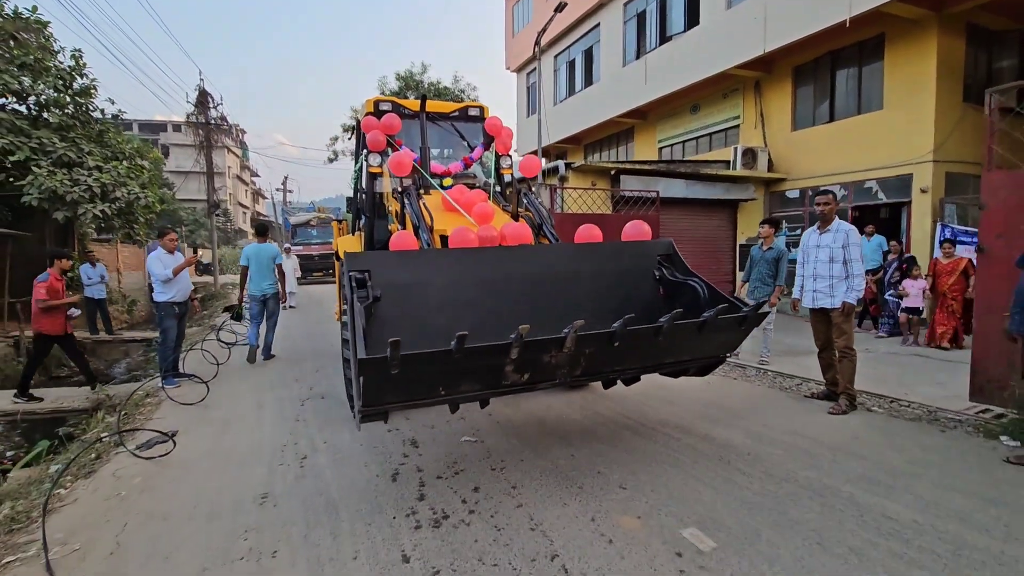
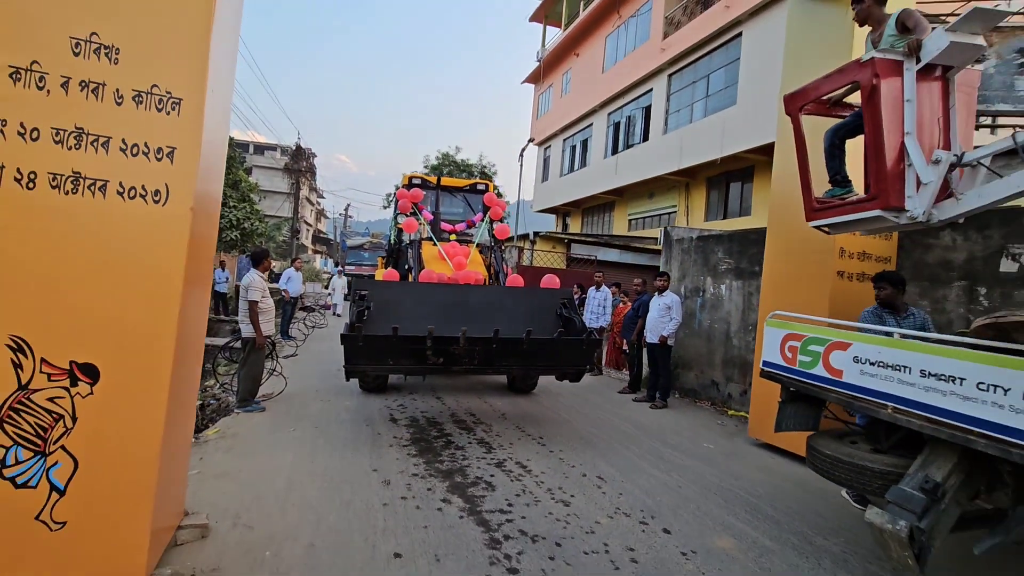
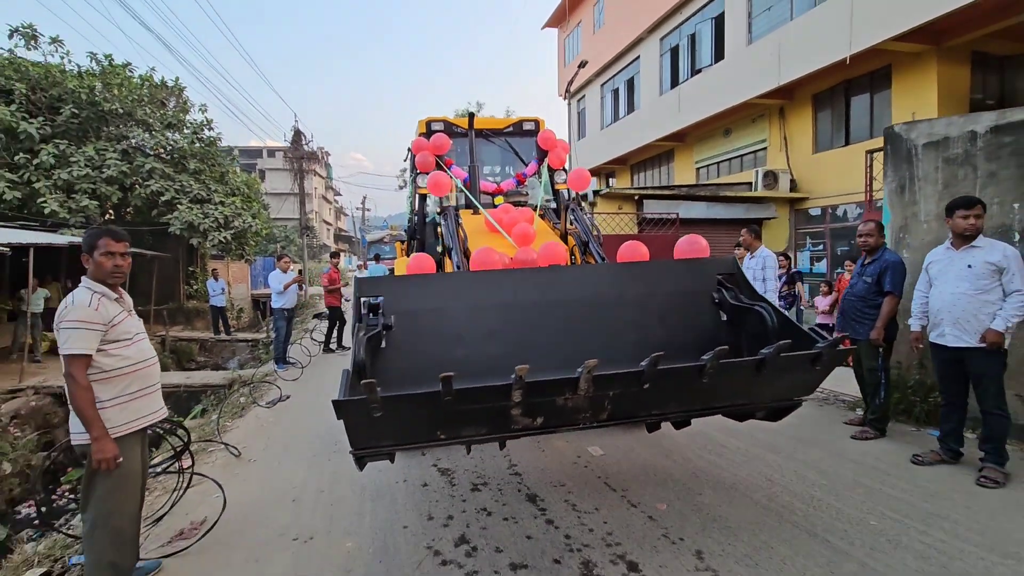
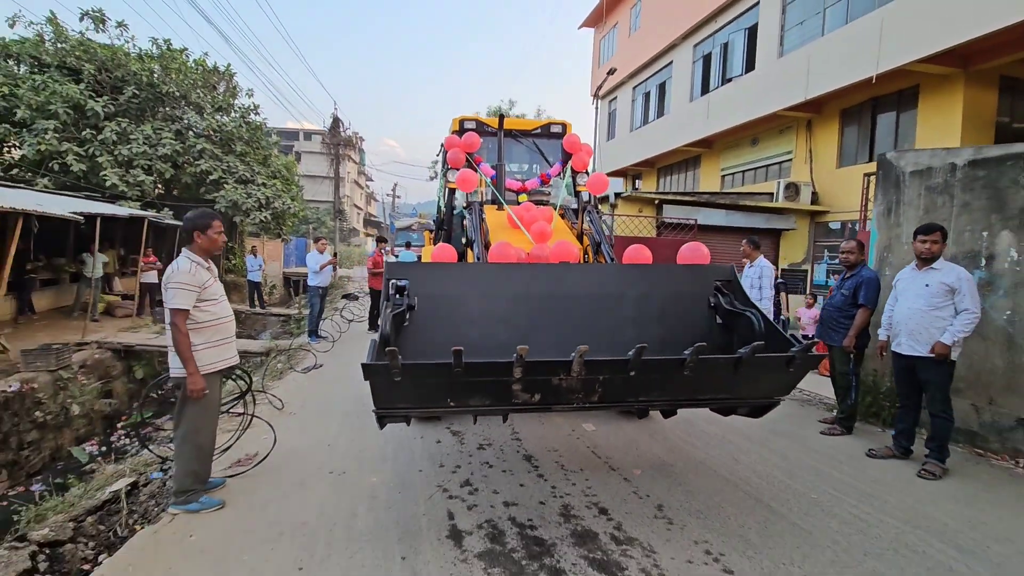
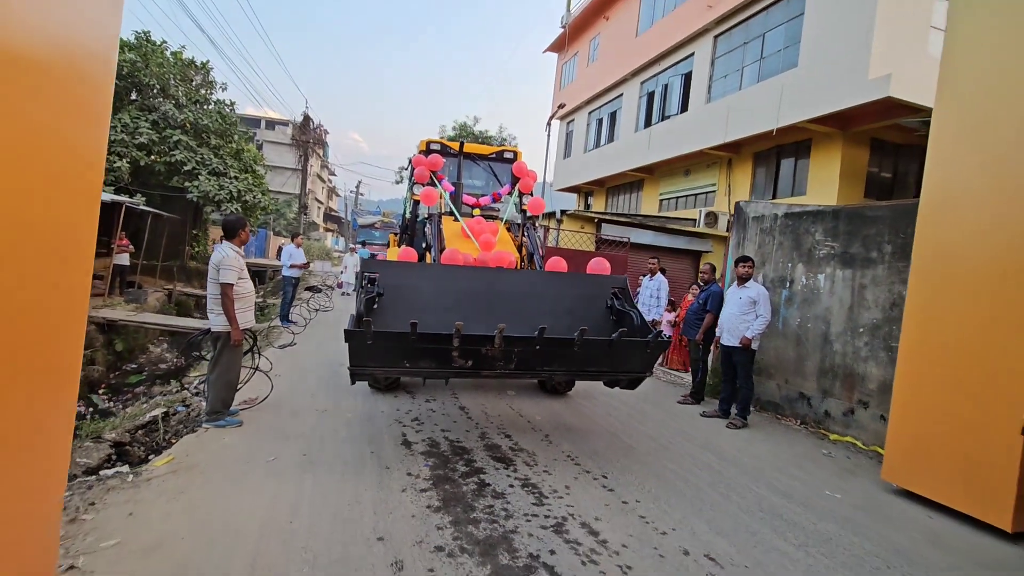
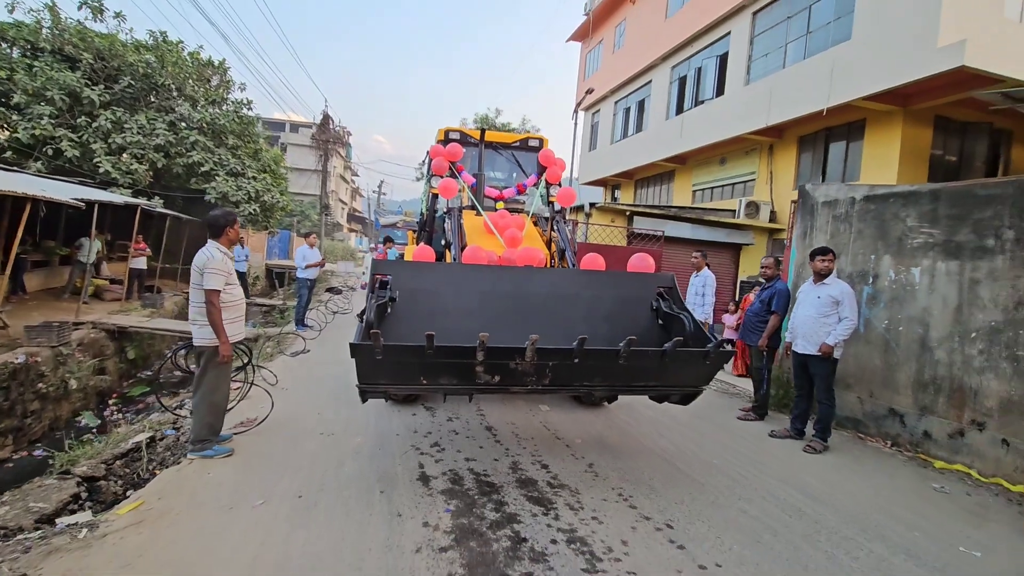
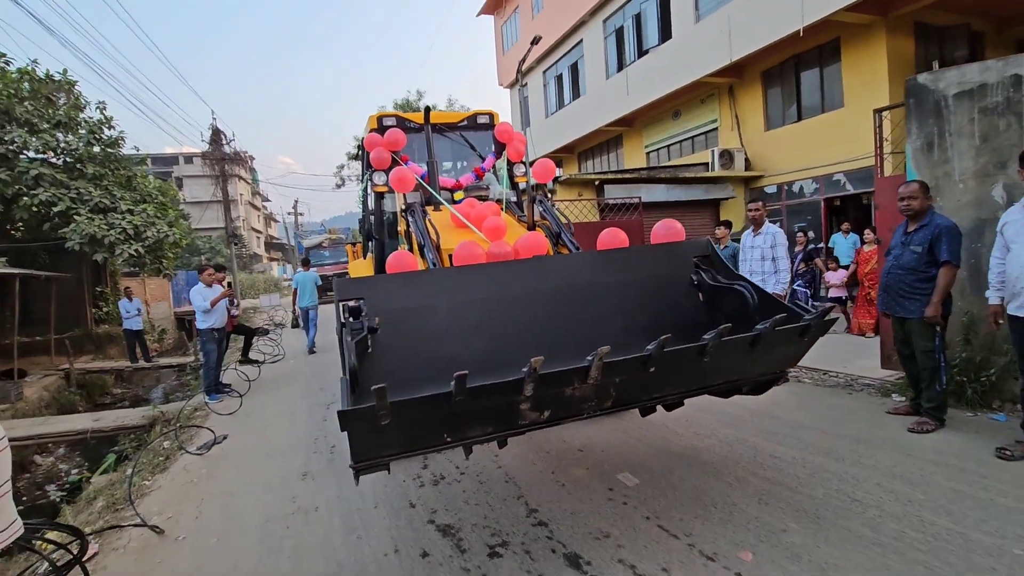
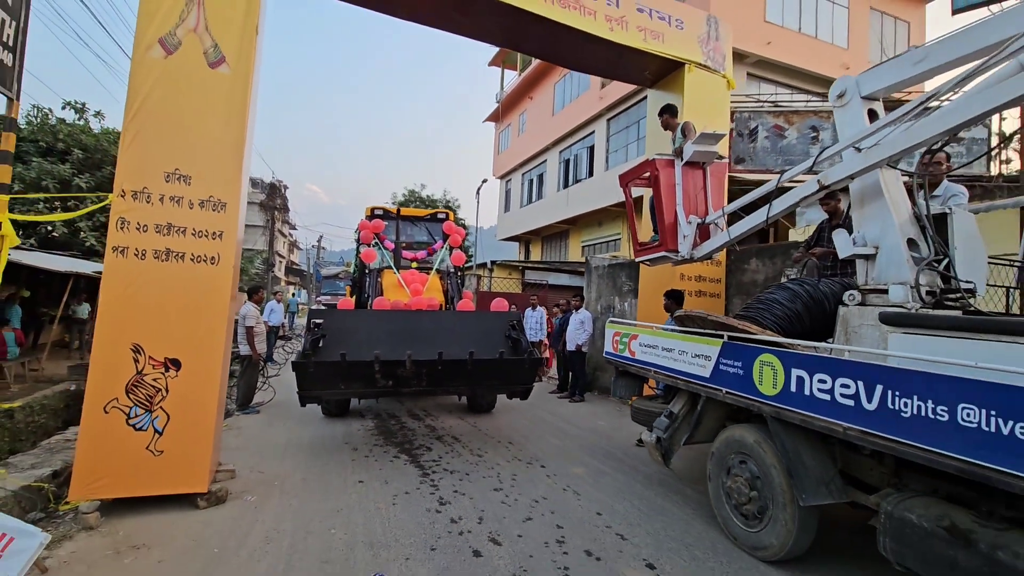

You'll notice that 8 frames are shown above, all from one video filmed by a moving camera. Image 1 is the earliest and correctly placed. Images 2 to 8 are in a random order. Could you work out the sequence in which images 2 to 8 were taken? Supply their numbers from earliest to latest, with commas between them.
7, 3, 4, 6, 5, 2, 8
